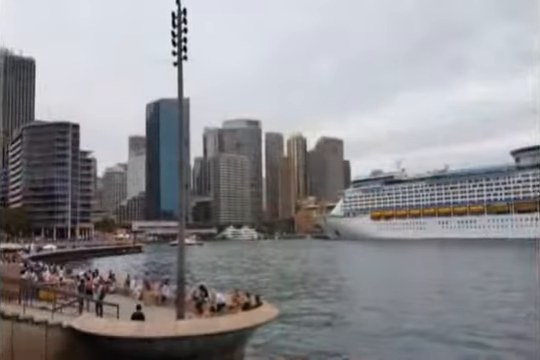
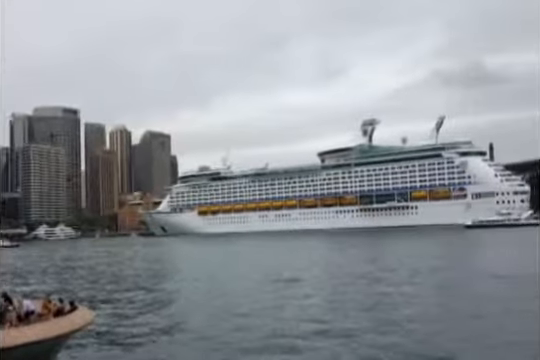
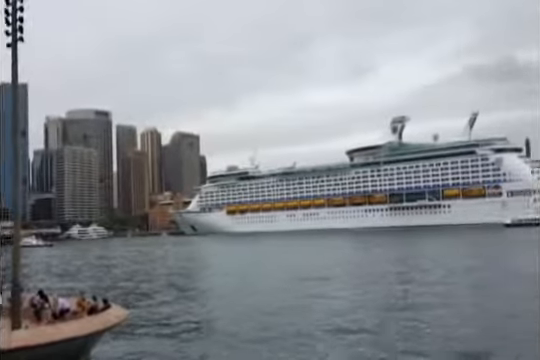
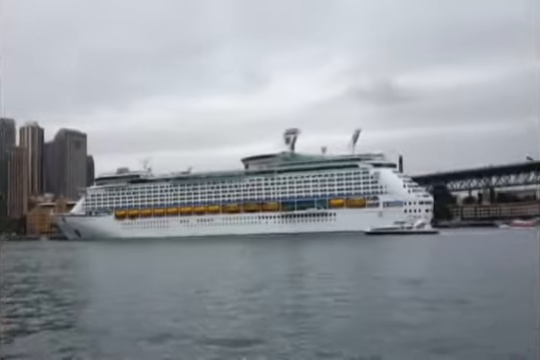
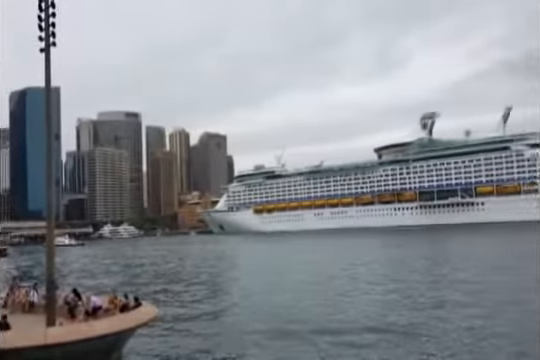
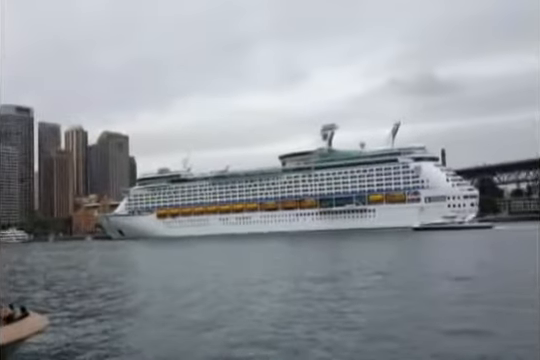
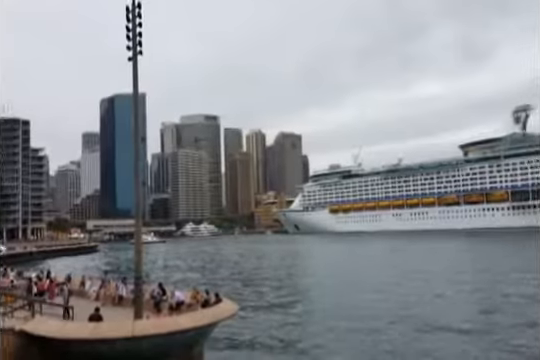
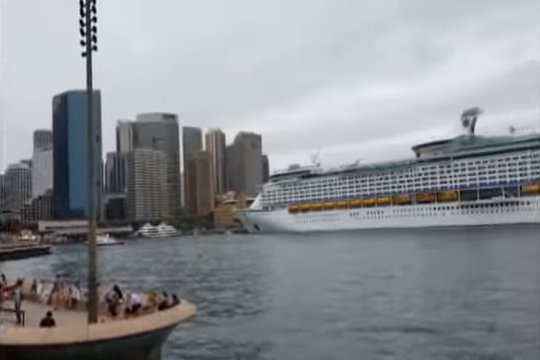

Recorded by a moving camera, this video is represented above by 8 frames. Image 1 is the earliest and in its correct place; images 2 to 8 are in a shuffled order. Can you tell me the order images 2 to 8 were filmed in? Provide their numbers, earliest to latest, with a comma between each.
7, 8, 5, 3, 2, 6, 4
